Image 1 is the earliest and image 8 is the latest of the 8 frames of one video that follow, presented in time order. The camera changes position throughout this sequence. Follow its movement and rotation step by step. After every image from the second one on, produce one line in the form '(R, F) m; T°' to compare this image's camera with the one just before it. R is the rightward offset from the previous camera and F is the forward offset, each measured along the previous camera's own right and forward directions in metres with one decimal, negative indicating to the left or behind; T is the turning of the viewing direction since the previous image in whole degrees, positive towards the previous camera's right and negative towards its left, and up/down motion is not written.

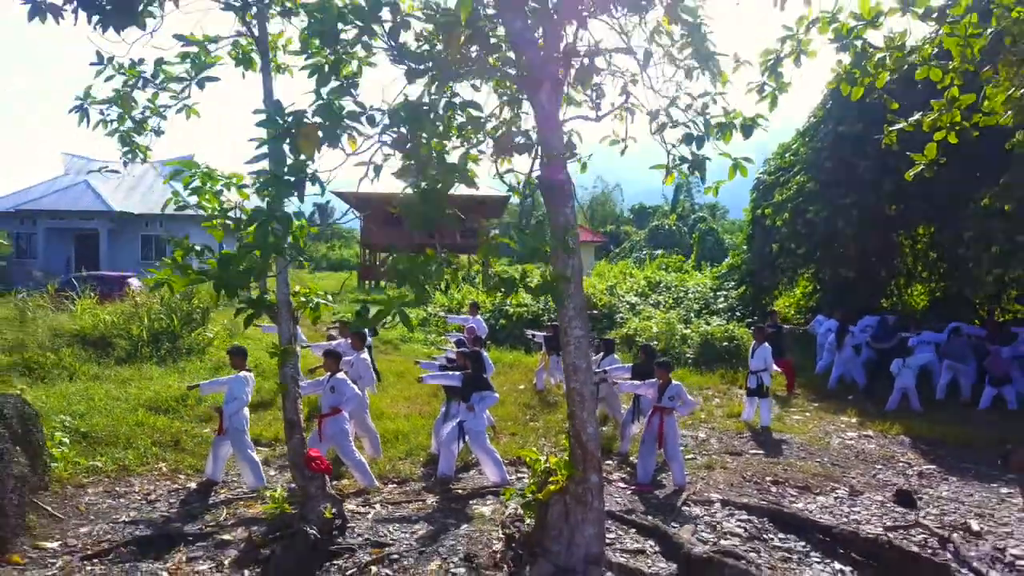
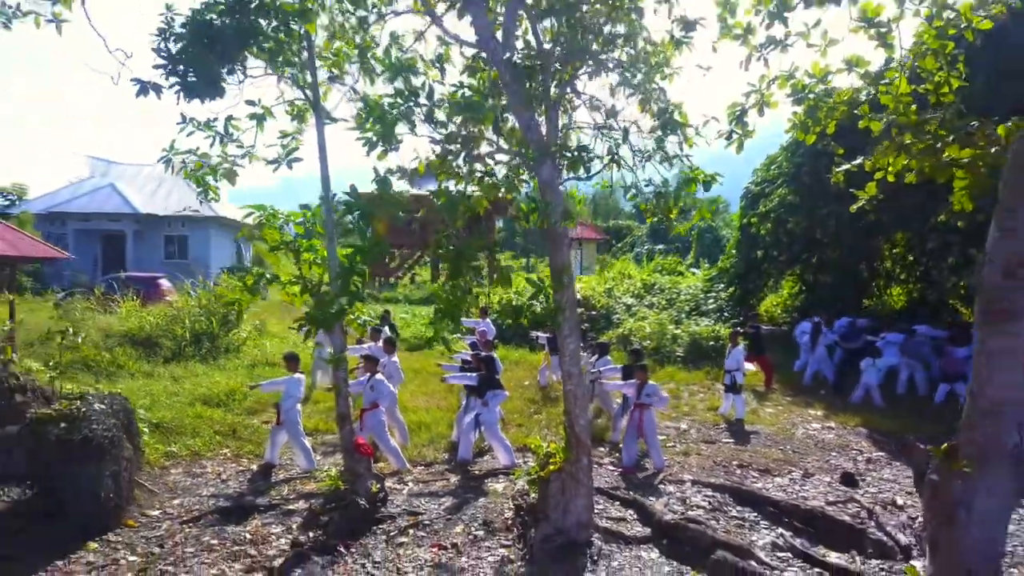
(0.0, -1.1) m; 0°
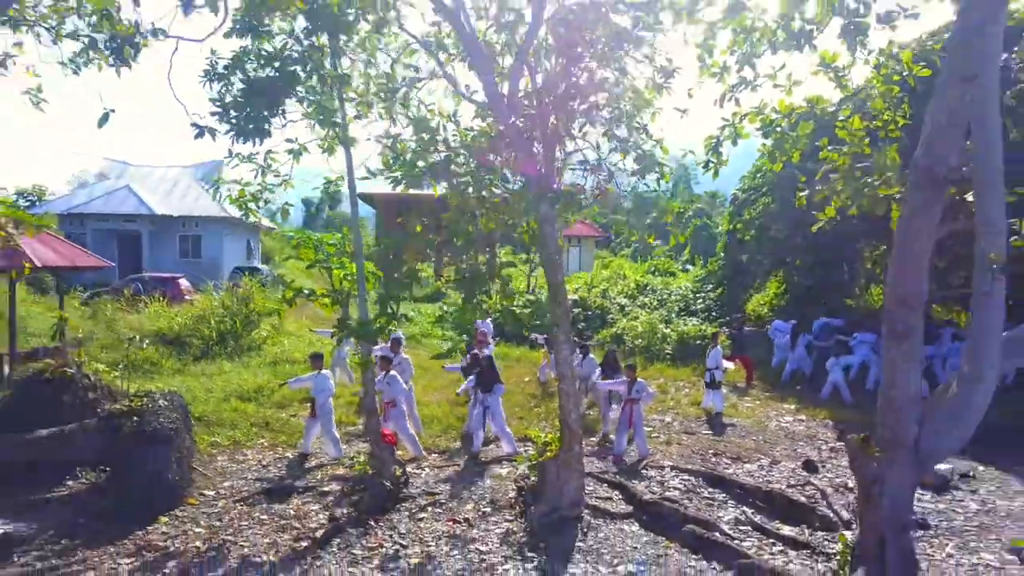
(0.0, -1.0) m; 0°
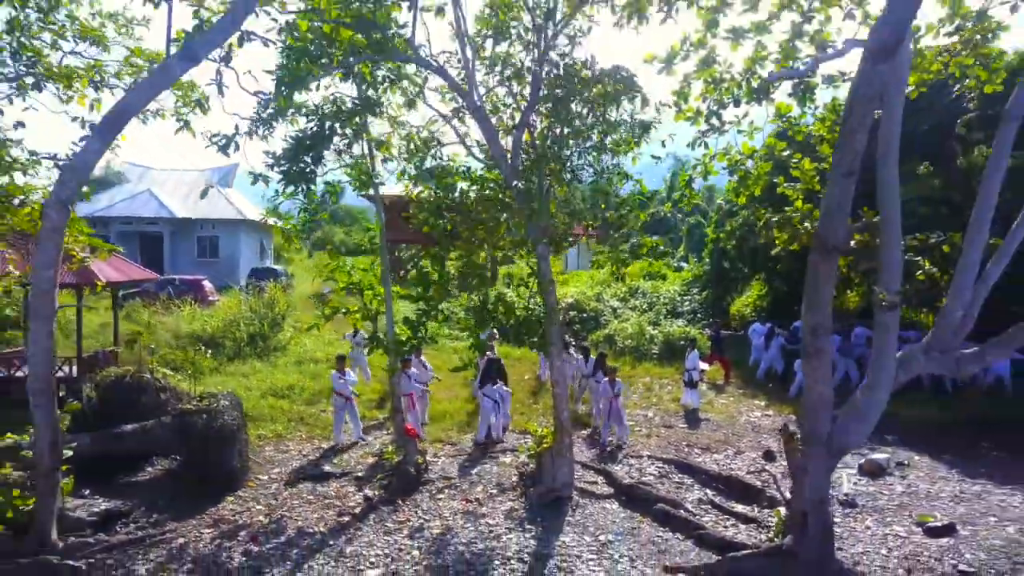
(0.0, -1.3) m; 0°
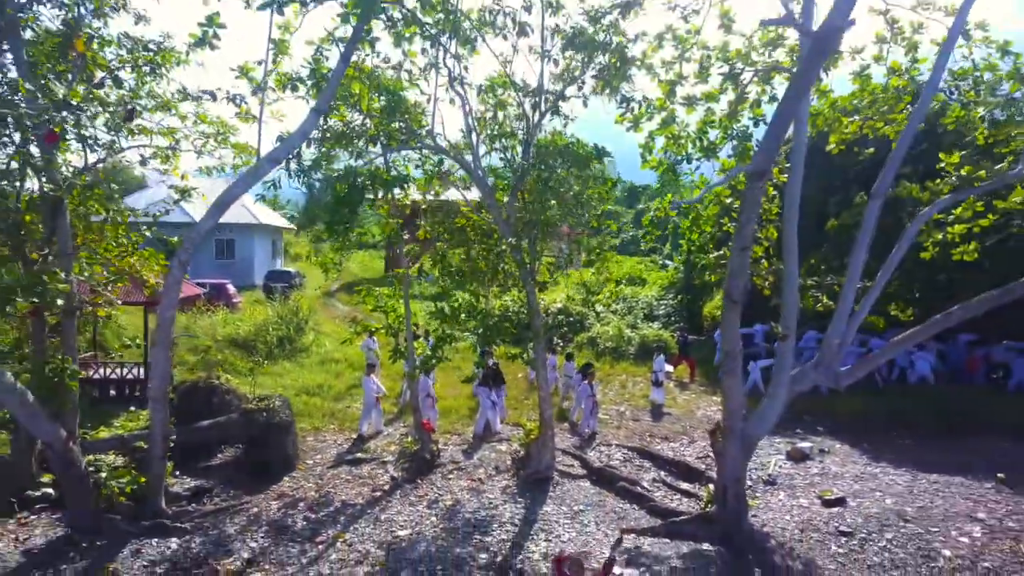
(0.0, -2.1) m; 0°
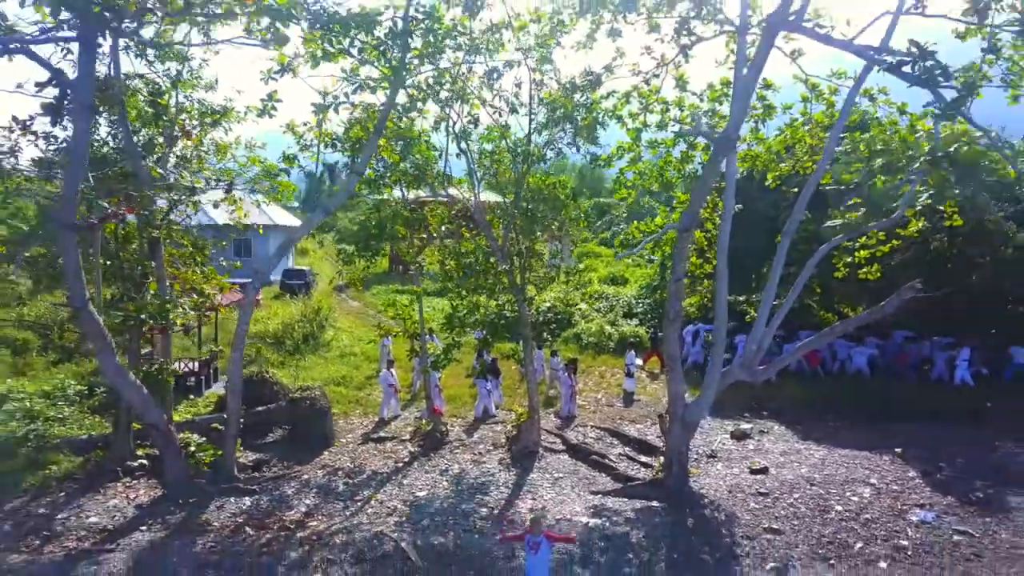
(0.0, -2.4) m; 0°
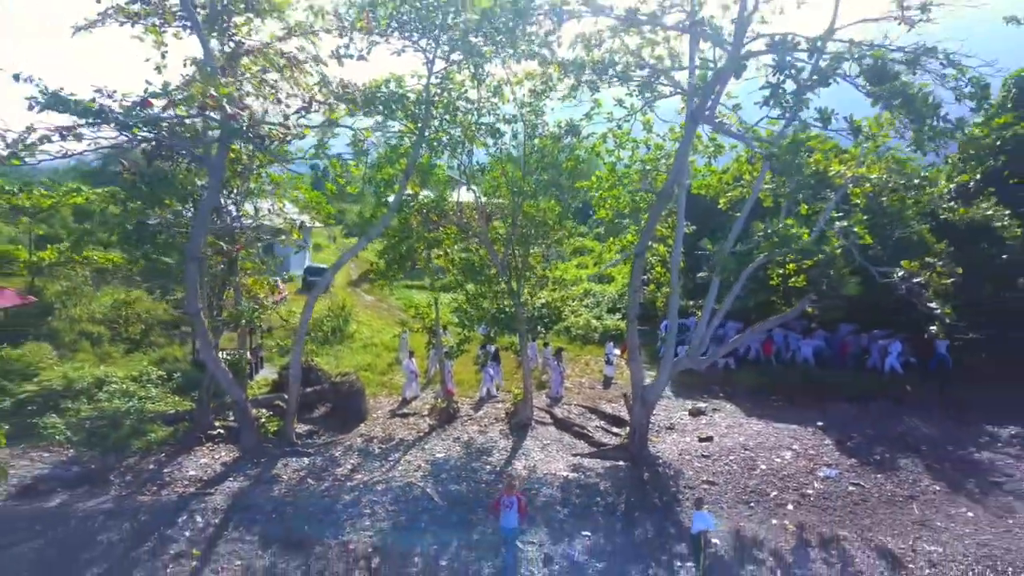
(0.0, -3.0) m; 0°
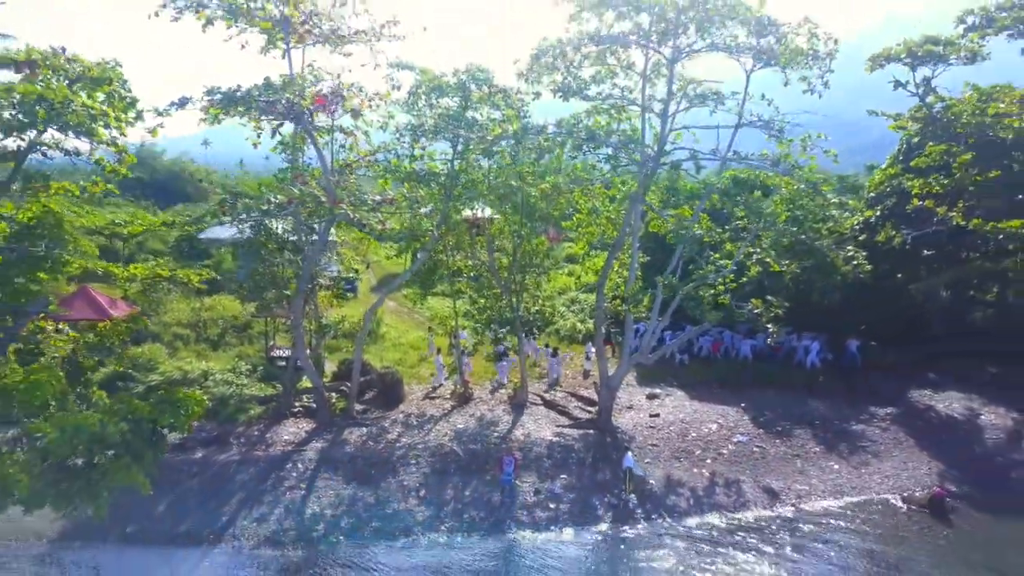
(0.0, -5.3) m; 0°
